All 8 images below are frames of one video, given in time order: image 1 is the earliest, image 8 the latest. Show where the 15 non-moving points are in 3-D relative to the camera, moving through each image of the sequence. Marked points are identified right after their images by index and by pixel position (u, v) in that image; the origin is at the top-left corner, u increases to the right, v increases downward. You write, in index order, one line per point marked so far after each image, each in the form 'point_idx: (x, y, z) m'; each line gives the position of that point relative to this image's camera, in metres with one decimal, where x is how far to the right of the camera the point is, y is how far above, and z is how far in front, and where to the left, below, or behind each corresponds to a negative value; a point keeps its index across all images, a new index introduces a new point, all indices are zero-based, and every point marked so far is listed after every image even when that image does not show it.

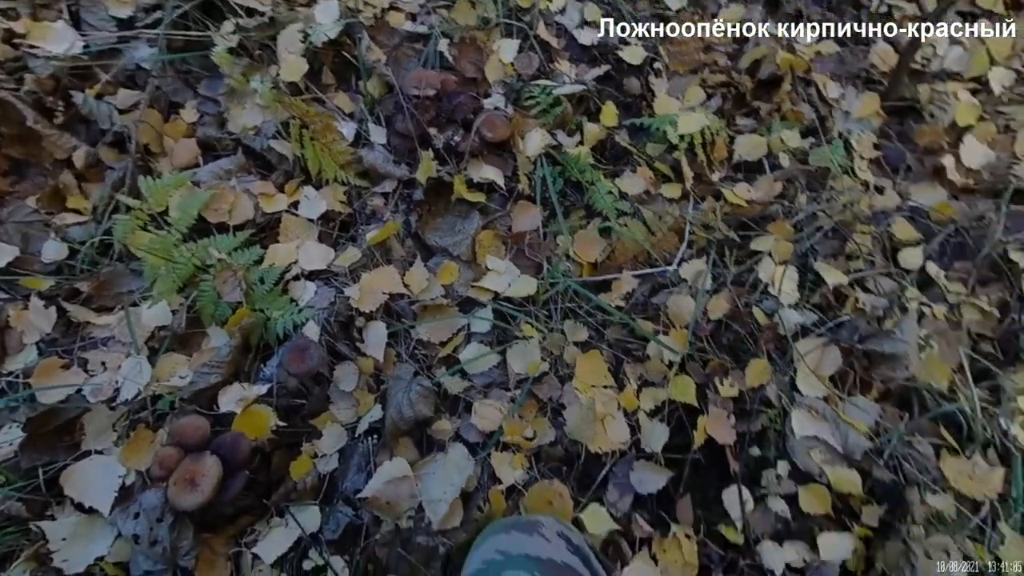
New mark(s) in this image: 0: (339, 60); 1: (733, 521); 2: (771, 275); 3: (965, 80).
0: (-0.6, +0.7, +1.6) m
1: (+0.5, -0.6, +1.2) m
2: (+0.7, 0.0, +1.4) m
3: (+1.5, +0.7, +1.6) m
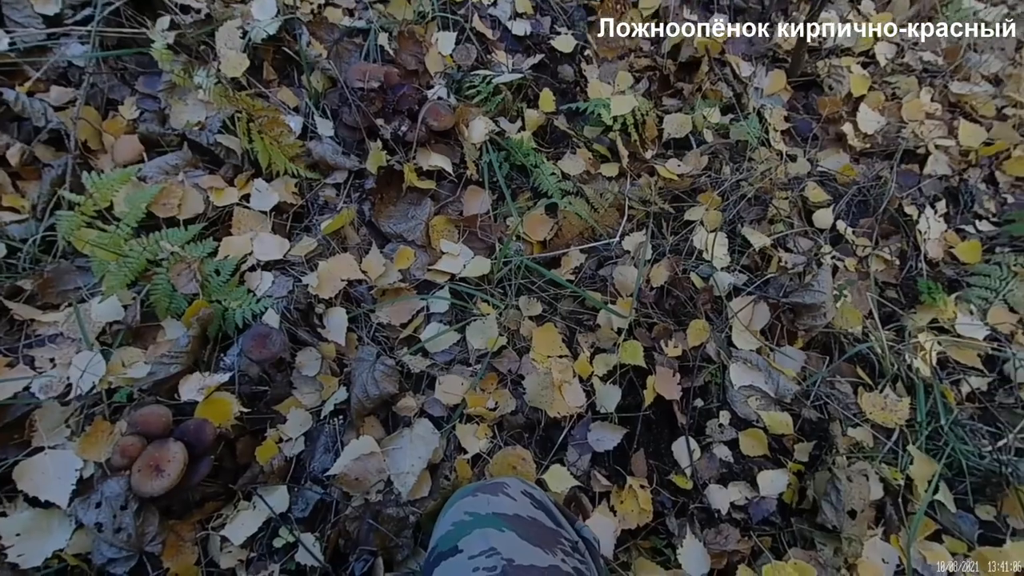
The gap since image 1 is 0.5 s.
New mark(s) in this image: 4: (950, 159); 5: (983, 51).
0: (-0.7, +0.7, +1.6) m
1: (+0.4, -0.5, +1.3) m
2: (+0.6, +0.1, +1.5) m
3: (+1.3, +0.9, +1.8) m
4: (+1.5, +0.4, +1.7) m
5: (+1.8, +0.9, +1.8) m
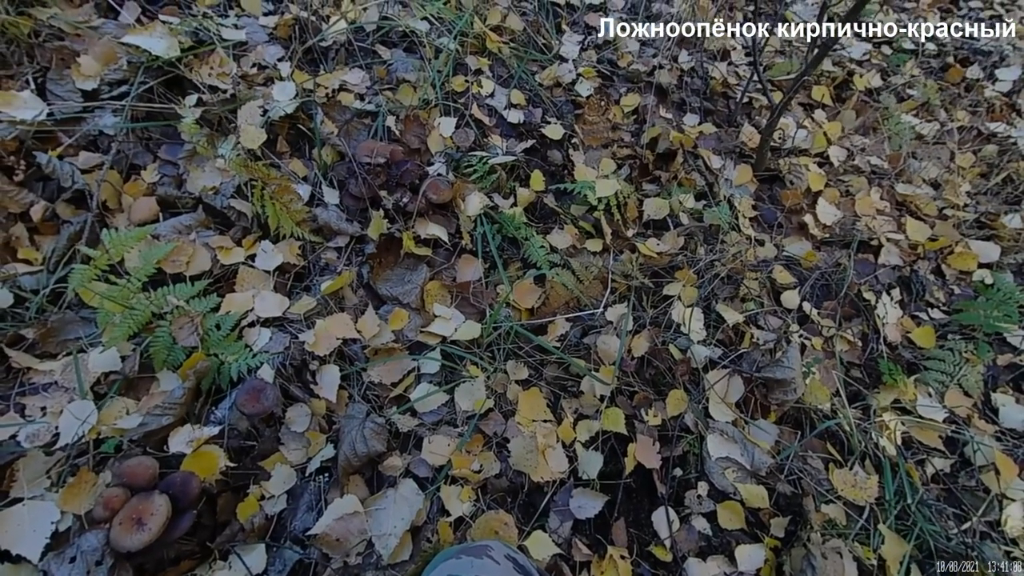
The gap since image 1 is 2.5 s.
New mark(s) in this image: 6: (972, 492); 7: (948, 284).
0: (-0.8, +0.6, +1.7) m
1: (+0.4, -0.7, +1.3) m
2: (+0.6, -0.1, +1.6) m
3: (+1.3, +0.6, +2.1) m
4: (+1.5, +0.1, +1.8) m
5: (+1.8, +0.5, +2.1) m
6: (+1.4, -0.6, +1.4) m
7: (+1.6, 0.0, +1.8) m
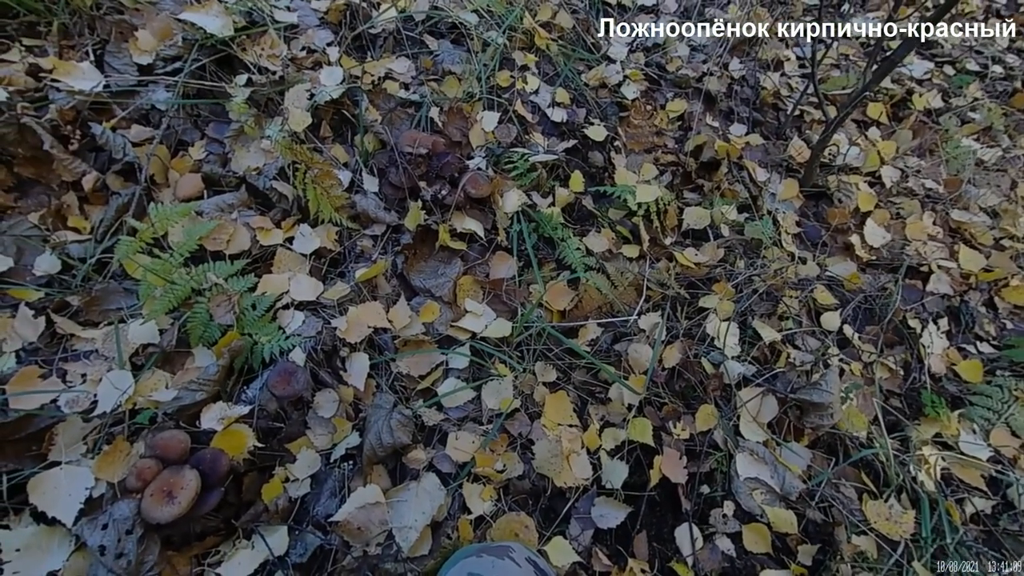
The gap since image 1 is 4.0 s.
0: (-0.6, +0.6, +1.7) m
1: (+0.4, -0.7, +1.3) m
2: (+0.7, -0.1, +1.6) m
3: (+1.4, +0.5, +2.0) m
4: (+1.6, 0.0, +1.8) m
5: (+1.9, +0.4, +2.0) m
6: (+1.4, -0.7, +1.4) m
7: (+1.7, -0.1, +1.7) m
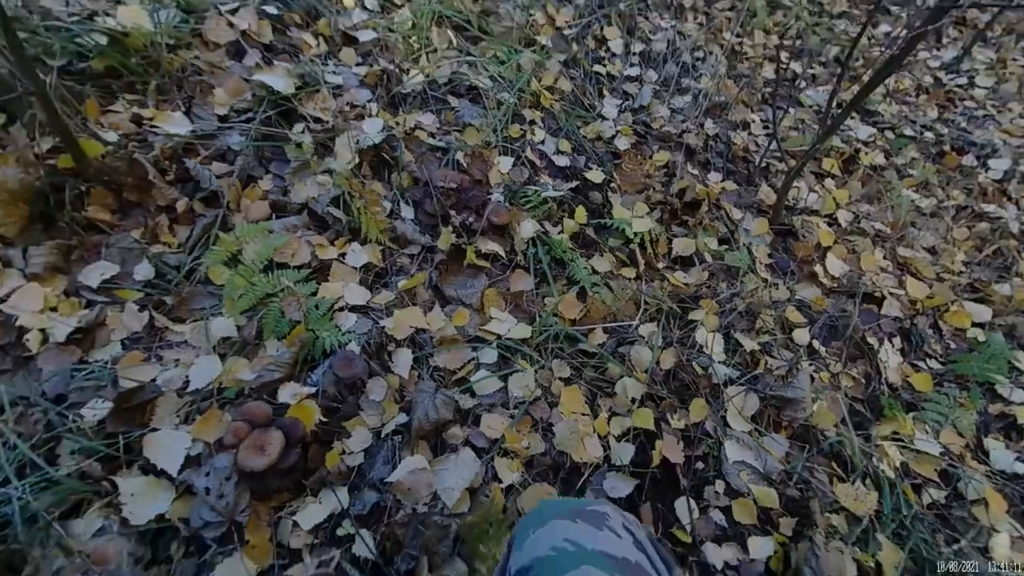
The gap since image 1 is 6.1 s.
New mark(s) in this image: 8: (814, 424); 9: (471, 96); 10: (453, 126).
0: (-0.5, +0.5, +2.0) m
1: (+0.5, -0.7, +1.5) m
2: (+0.7, -0.2, +1.8) m
3: (+1.5, +0.4, +2.3) m
4: (+1.7, -0.1, +2.1) m
5: (+2.0, +0.3, +2.4) m
6: (+1.5, -0.7, +1.6) m
7: (+1.8, -0.2, +2.0) m
8: (+1.0, -0.5, +1.7) m
9: (-0.2, +1.0, +2.4) m
10: (-0.3, +0.8, +2.3) m
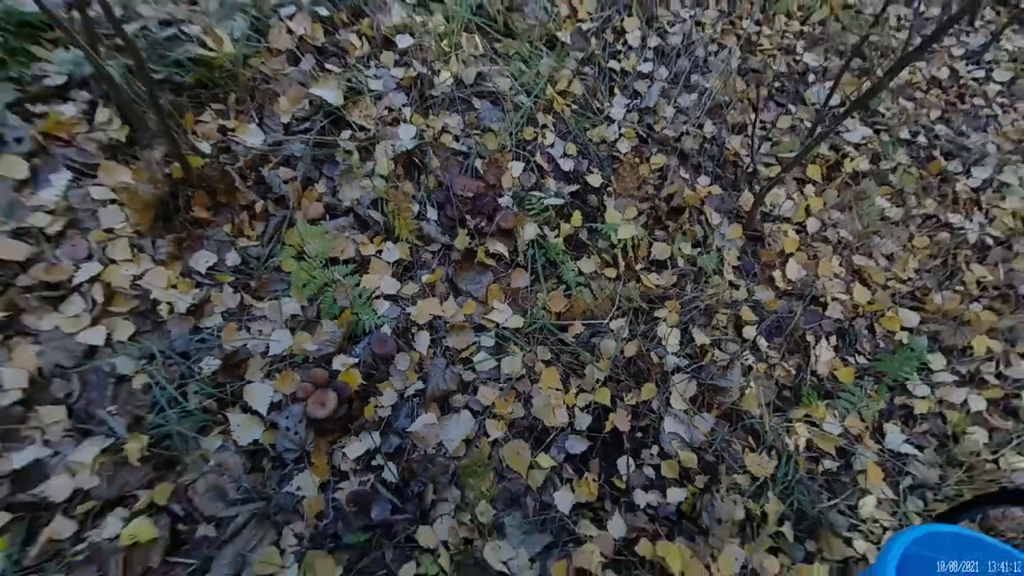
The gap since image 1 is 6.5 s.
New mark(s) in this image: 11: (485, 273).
0: (-0.5, +0.6, +2.4) m
1: (+0.4, -0.8, +2.0) m
2: (+0.7, -0.2, +2.3) m
3: (+1.5, +0.4, +2.6) m
4: (+1.7, -0.1, +2.4) m
5: (+2.0, +0.3, +2.6) m
6: (+1.4, -0.8, +2.1) m
7: (+1.8, -0.2, +2.4) m
8: (+1.0, -0.5, +2.1) m
9: (-0.1, +1.1, +2.7) m
10: (-0.2, +0.8, +2.6) m
11: (-0.1, +0.1, +2.3) m
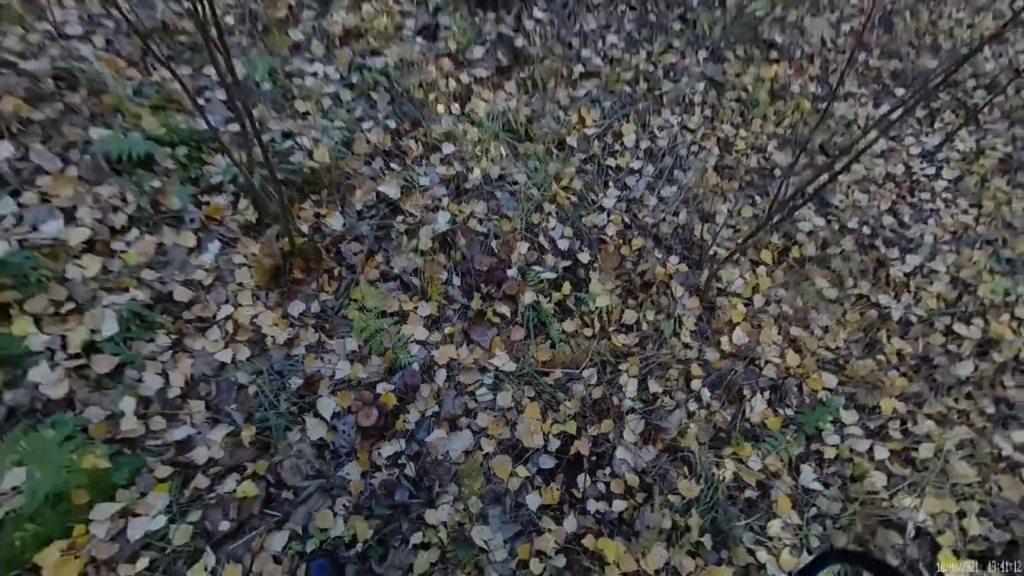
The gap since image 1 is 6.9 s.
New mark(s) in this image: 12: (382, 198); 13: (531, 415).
0: (-0.5, +0.3, +3.3) m
1: (+0.4, -1.1, +2.6) m
2: (+0.7, -0.6, +2.9) m
3: (+1.6, -0.1, +3.3) m
4: (+1.6, -0.5, +3.0) m
5: (+2.0, -0.2, +3.2) m
6: (+1.3, -1.2, +2.6) m
7: (+1.8, -0.7, +3.0) m
8: (+0.9, -0.9, +2.8) m
9: (0.0, +0.7, +3.6) m
10: (-0.1, +0.5, +3.4) m
11: (-0.1, -0.3, +3.1) m
12: (-0.9, +0.6, +3.3) m
13: (+0.1, -0.7, +2.8) m
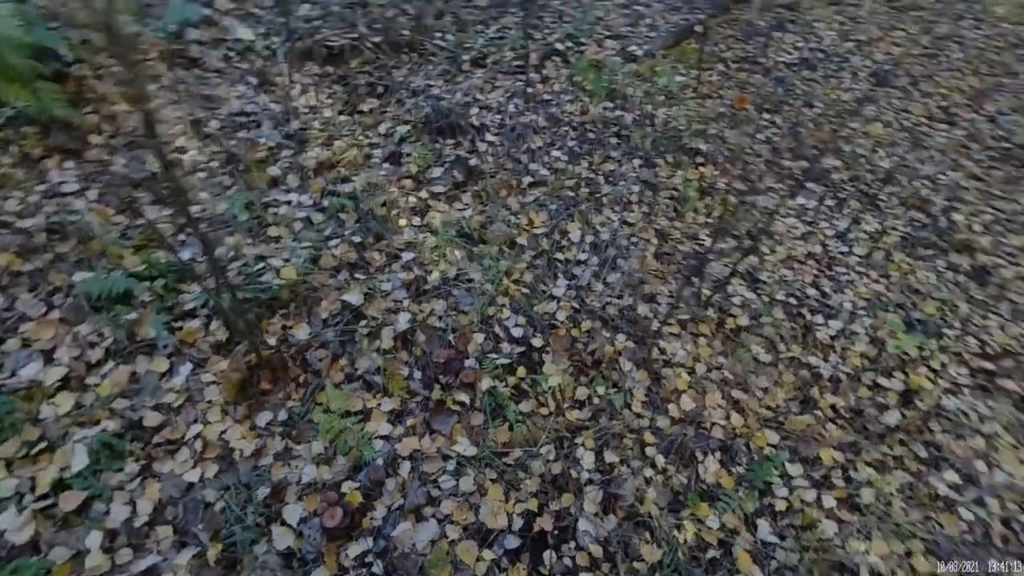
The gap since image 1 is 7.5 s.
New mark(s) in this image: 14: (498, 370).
0: (-0.8, -0.4, +3.6) m
1: (+0.2, -1.5, +2.7) m
2: (+0.4, -1.0, +3.1) m
3: (+1.2, -0.6, +3.6) m
4: (+1.4, -0.9, +3.2) m
5: (+1.7, -0.6, +3.5) m
6: (+1.2, -1.5, +2.7) m
7: (+1.5, -1.0, +3.1) m
8: (+0.7, -1.3, +2.9) m
9: (-0.4, 0.0, +3.9) m
10: (-0.5, -0.2, +3.8) m
11: (-0.4, -0.8, +3.2) m
12: (-1.3, -0.2, +3.6) m
13: (-0.1, -1.2, +2.9) m
14: (-0.1, -0.6, +3.4) m
